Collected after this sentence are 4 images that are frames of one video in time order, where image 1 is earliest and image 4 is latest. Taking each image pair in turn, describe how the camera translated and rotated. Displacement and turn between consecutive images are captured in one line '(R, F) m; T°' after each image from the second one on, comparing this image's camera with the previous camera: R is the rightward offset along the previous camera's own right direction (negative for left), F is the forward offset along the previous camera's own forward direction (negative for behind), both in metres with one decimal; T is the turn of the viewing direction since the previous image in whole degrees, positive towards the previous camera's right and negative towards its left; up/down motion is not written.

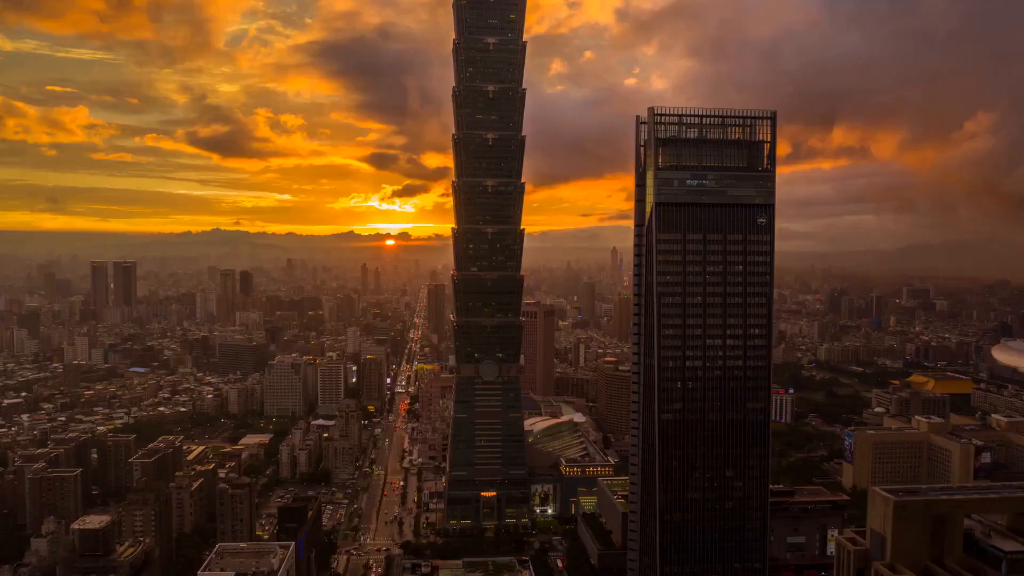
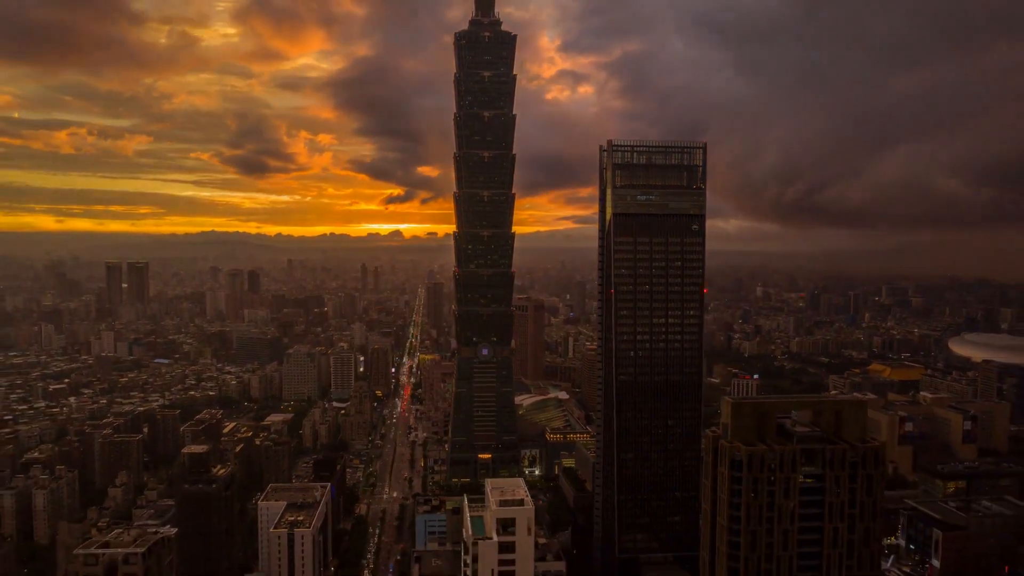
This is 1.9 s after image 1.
(0.0, -1.3) m; 0°
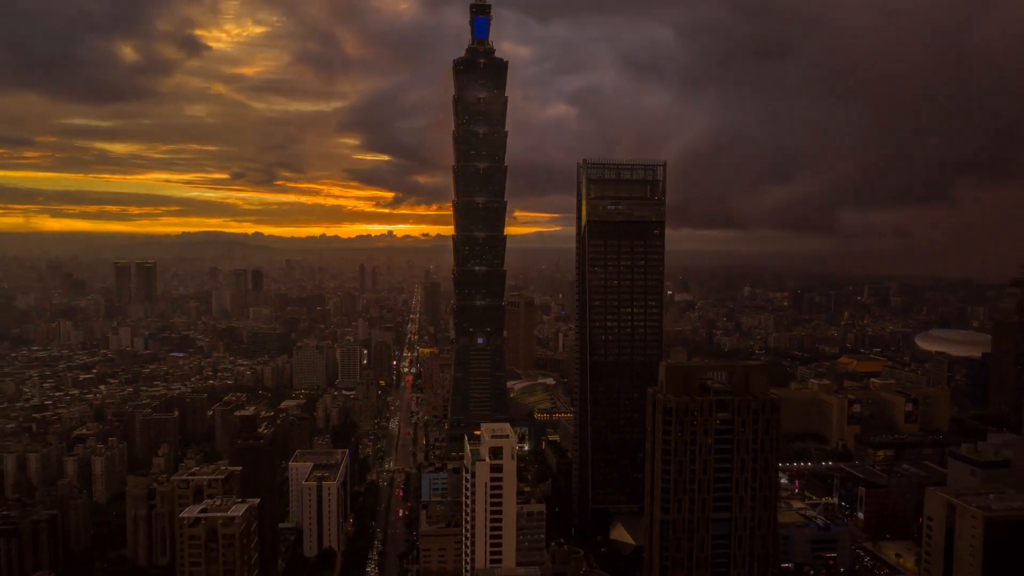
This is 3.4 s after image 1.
(0.0, -1.1) m; 0°
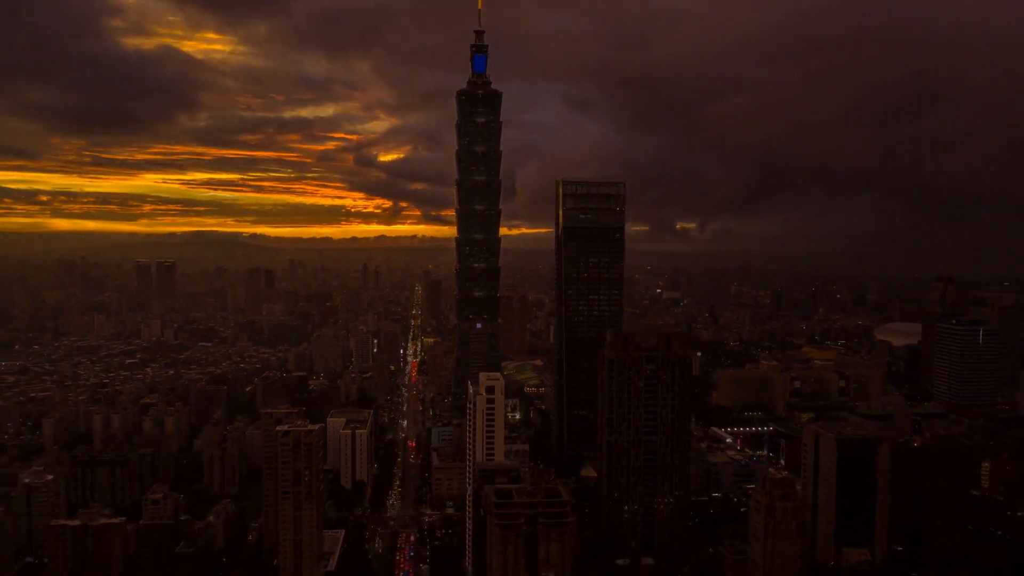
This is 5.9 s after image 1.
(+0.1, -1.8) m; 0°
